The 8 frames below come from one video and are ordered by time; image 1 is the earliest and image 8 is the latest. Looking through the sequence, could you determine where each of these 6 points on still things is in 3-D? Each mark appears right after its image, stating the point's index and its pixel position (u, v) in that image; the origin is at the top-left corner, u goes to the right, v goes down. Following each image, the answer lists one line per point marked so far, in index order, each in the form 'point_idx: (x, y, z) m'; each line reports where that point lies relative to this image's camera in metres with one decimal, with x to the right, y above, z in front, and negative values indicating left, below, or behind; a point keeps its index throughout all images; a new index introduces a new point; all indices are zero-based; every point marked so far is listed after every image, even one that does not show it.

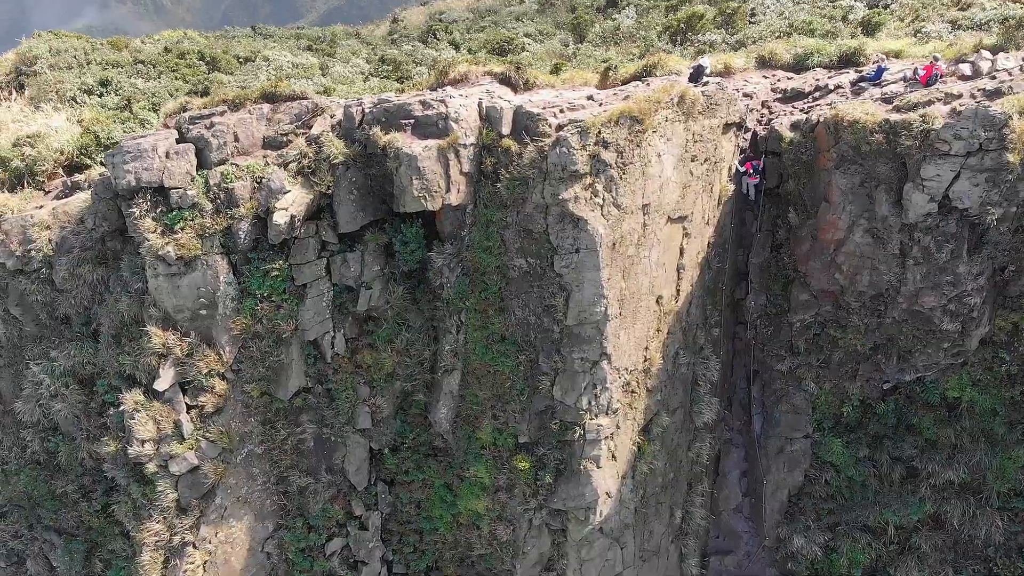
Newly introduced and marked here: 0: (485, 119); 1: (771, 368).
0: (-0.3, +1.8, +9.5) m
1: (+3.3, -1.0, +11.7) m
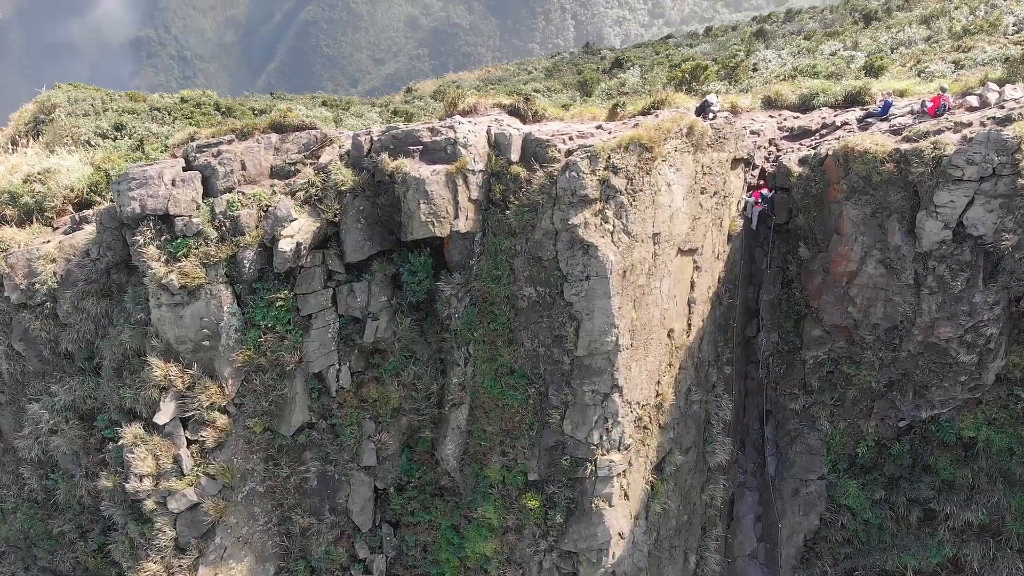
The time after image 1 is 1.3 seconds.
0: (-0.2, +1.5, +9.5) m
1: (+3.4, -1.5, +11.5) m
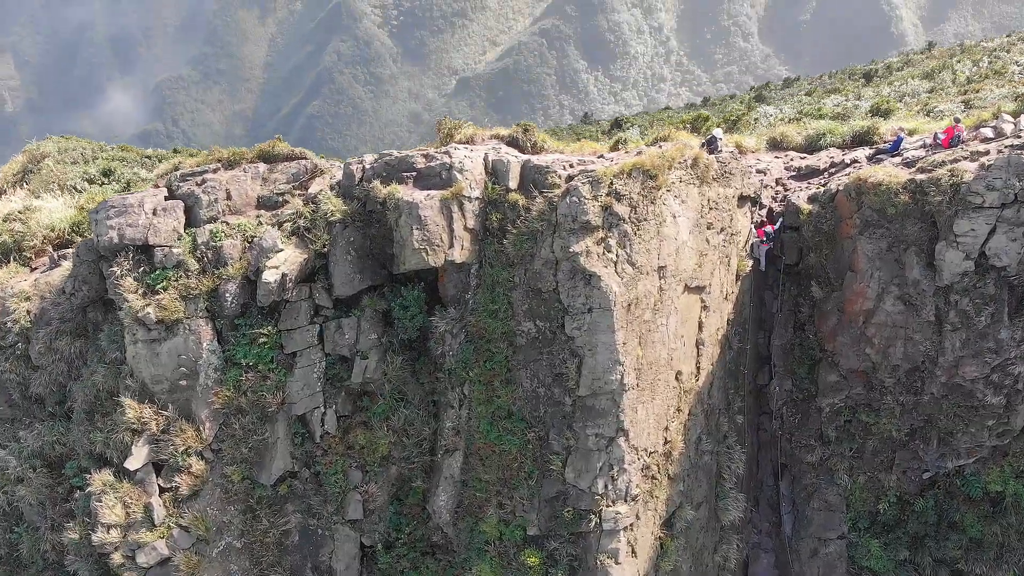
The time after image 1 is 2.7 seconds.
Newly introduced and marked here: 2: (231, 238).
0: (-0.2, +1.2, +9.1) m
1: (+3.3, -2.0, +10.8) m
2: (-2.8, +0.5, +9.1) m
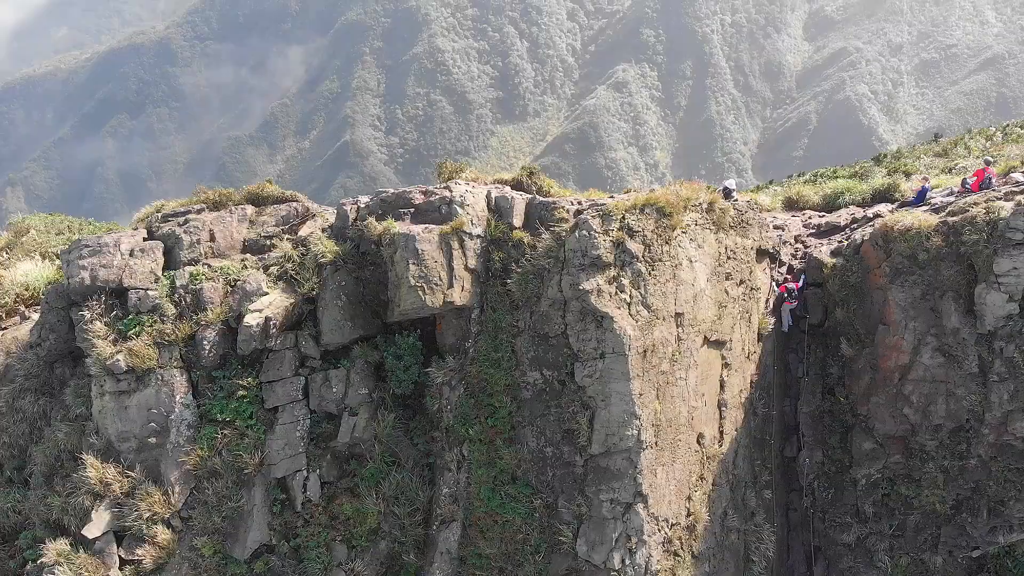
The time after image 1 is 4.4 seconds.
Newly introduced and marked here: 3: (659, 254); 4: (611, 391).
0: (-0.2, +0.7, +8.6) m
1: (+3.4, -2.7, +9.8) m
2: (-2.7, +0.1, +8.4) m
3: (+1.3, +0.3, +8.2) m
4: (+0.8, -0.9, +7.7) m
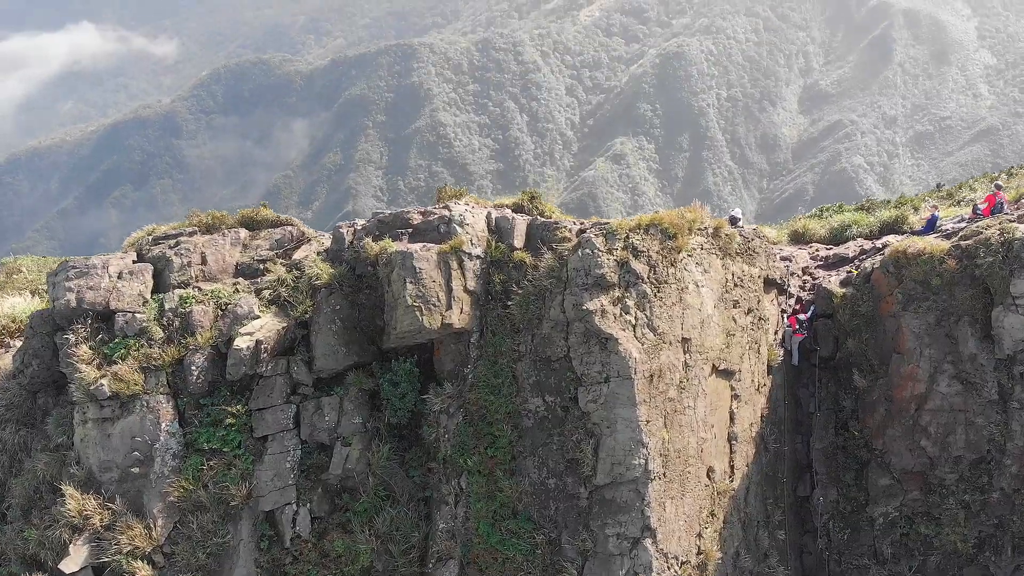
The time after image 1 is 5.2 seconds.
0: (-0.2, +0.5, +8.3) m
1: (+3.4, -3.0, +9.3) m
2: (-2.7, -0.1, +8.2) m
3: (+1.3, +0.1, +7.9) m
4: (+0.8, -1.0, +7.4) m
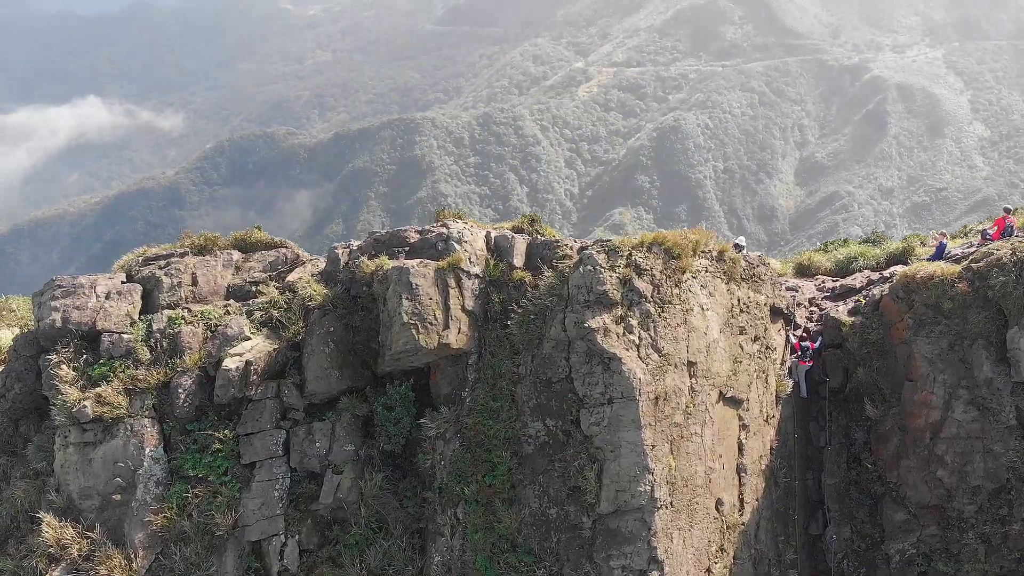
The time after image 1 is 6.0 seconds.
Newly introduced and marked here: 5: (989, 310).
0: (-0.2, +0.3, +8.1) m
1: (+3.4, -3.2, +8.8) m
2: (-2.7, -0.3, +7.9) m
3: (+1.3, -0.1, +7.7) m
4: (+0.8, -1.1, +7.1) m
5: (+4.1, -0.2, +8.0) m
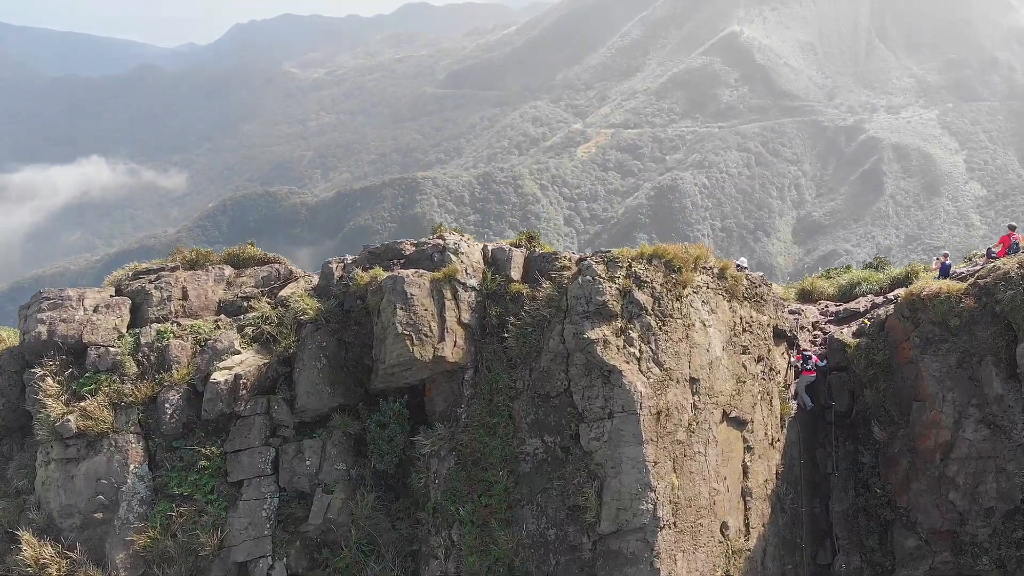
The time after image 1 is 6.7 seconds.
0: (-0.2, +0.2, +8.0) m
1: (+3.4, -3.4, +8.5) m
2: (-2.7, -0.4, +7.7) m
3: (+1.3, -0.2, +7.5) m
4: (+0.8, -1.2, +6.8) m
5: (+4.1, -0.3, +7.8) m
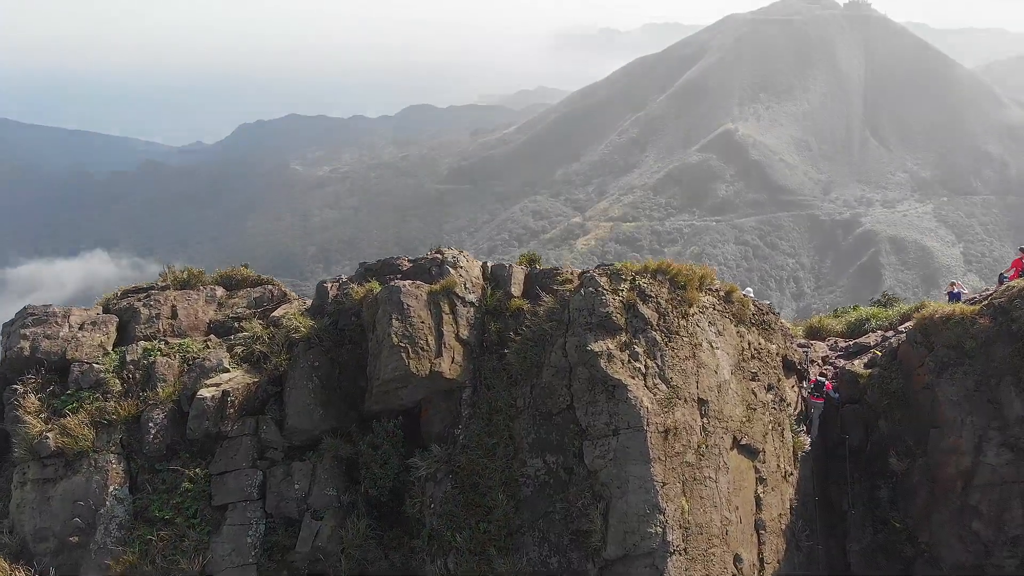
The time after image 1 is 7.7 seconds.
0: (-0.2, 0.0, +7.8) m
1: (+3.4, -3.6, +7.9) m
2: (-2.7, -0.6, +7.4) m
3: (+1.3, -0.3, +7.3) m
4: (+0.8, -1.3, +6.5) m
5: (+4.1, -0.5, +7.5) m
